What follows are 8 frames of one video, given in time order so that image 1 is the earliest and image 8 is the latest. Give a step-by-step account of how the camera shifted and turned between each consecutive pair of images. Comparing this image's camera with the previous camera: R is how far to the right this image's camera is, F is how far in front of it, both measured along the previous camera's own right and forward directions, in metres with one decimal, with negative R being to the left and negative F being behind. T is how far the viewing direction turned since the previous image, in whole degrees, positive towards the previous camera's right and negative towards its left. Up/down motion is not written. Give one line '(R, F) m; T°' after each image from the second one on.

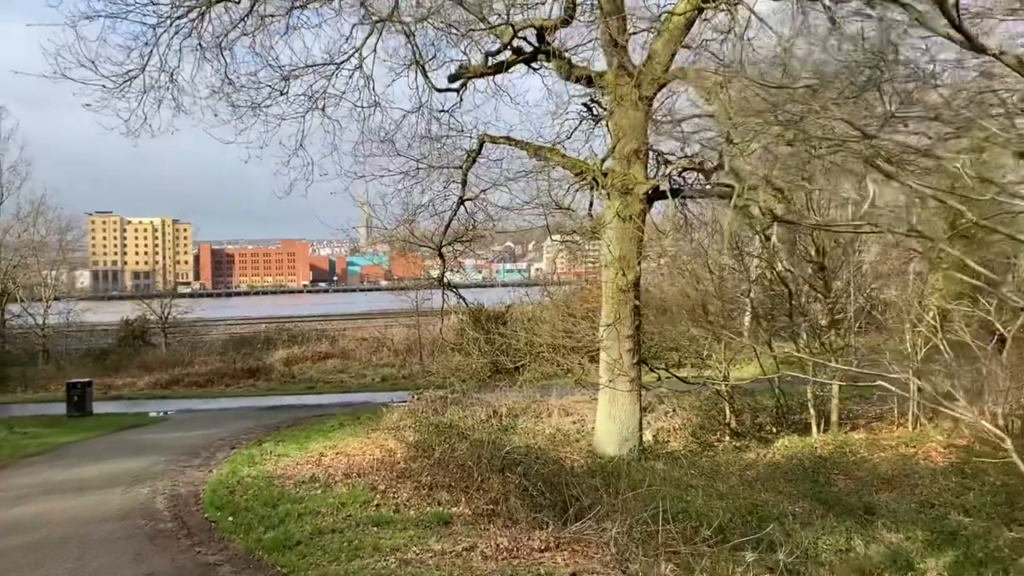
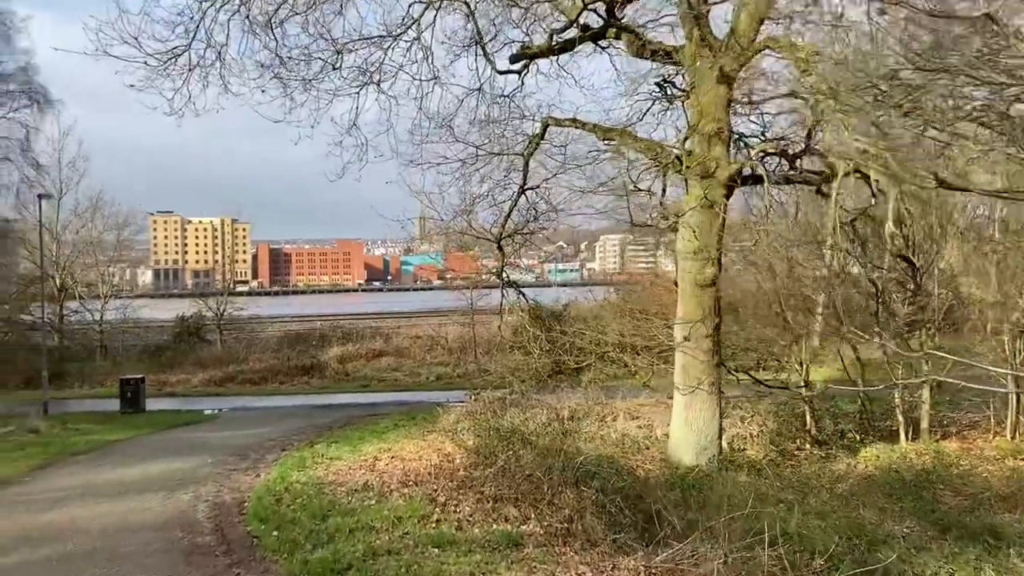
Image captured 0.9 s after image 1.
(-0.2, +0.8) m; -3°
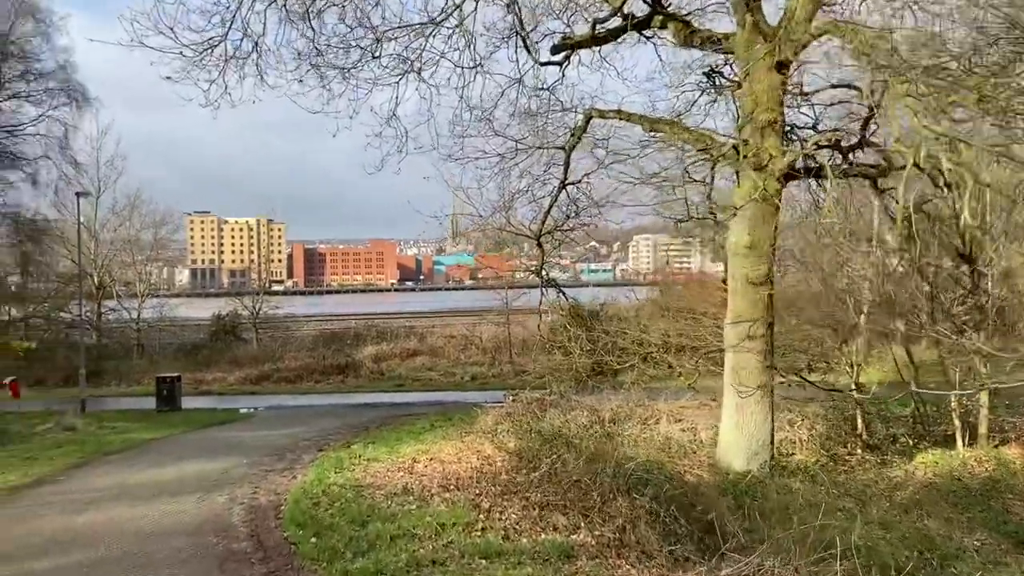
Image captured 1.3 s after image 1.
(-0.1, +0.3) m; -2°
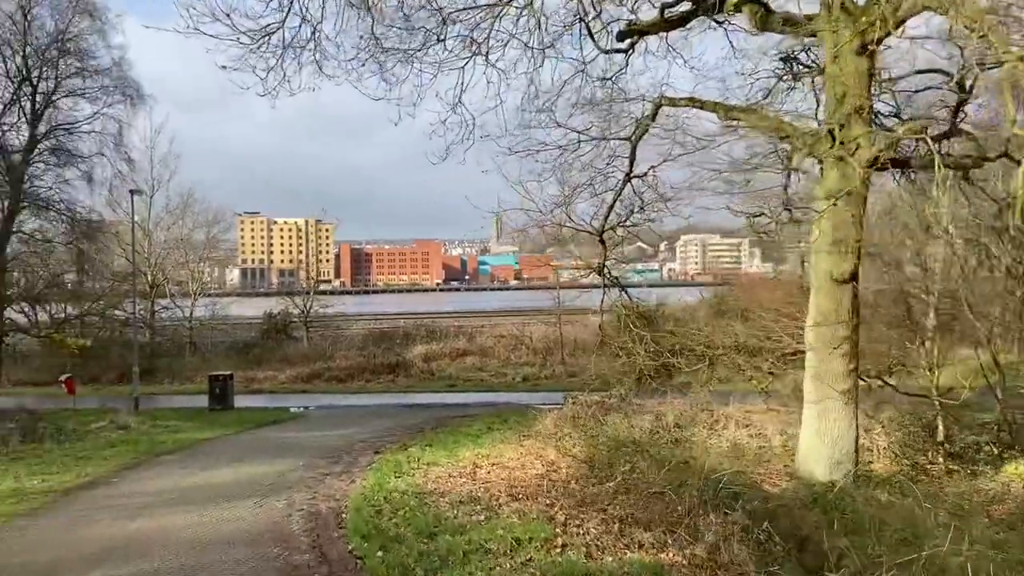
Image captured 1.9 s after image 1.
(-0.2, +0.5) m; -3°
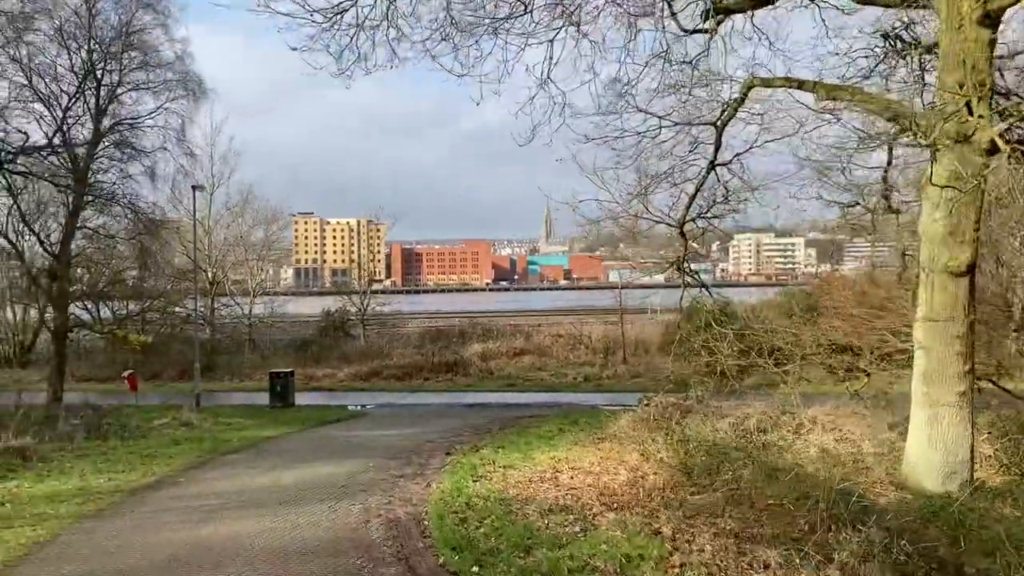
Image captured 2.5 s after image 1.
(-0.3, +0.5) m; -3°
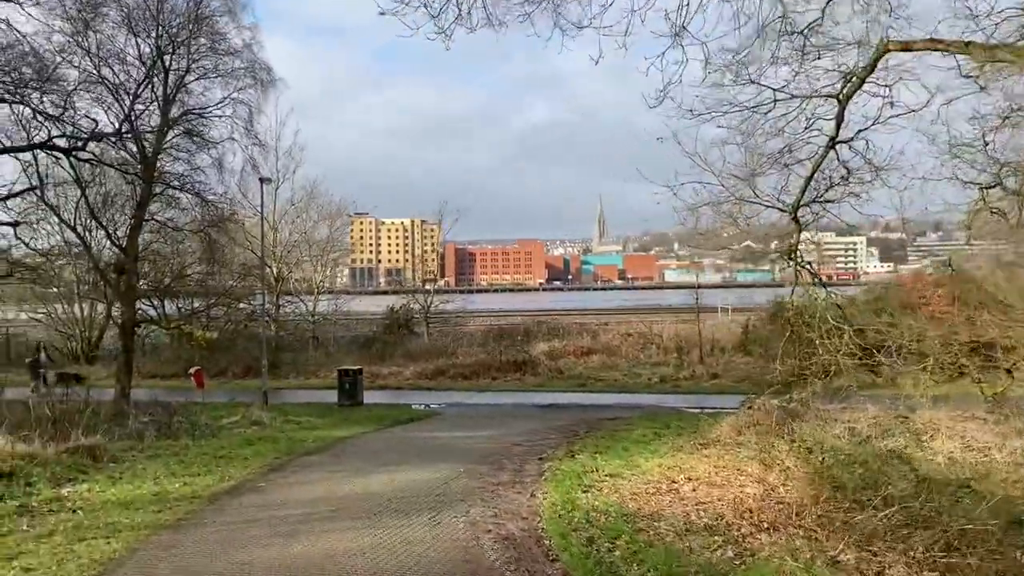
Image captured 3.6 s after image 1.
(-0.5, +0.8) m; -3°
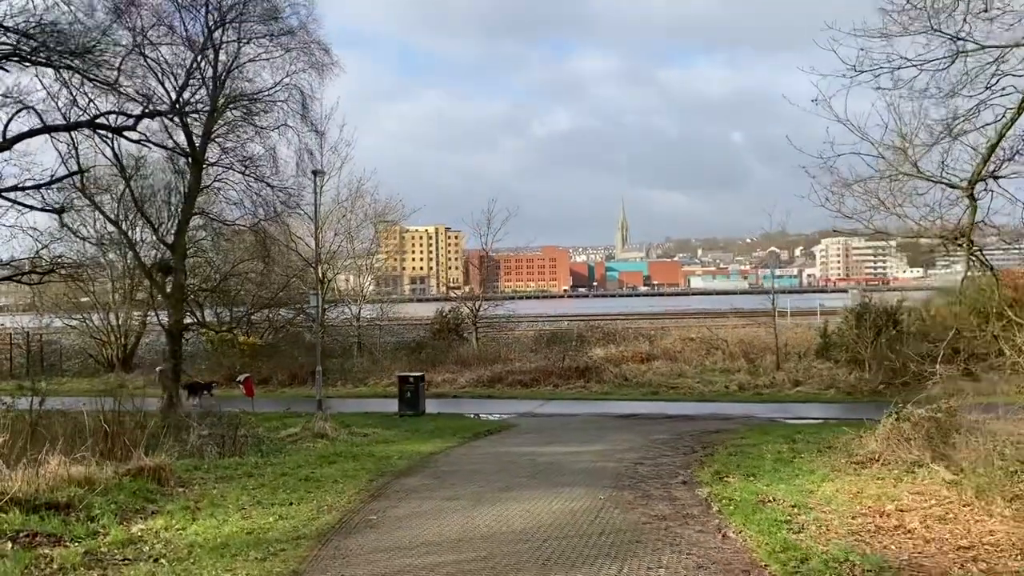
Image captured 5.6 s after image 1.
(-1.0, +1.5) m; -1°
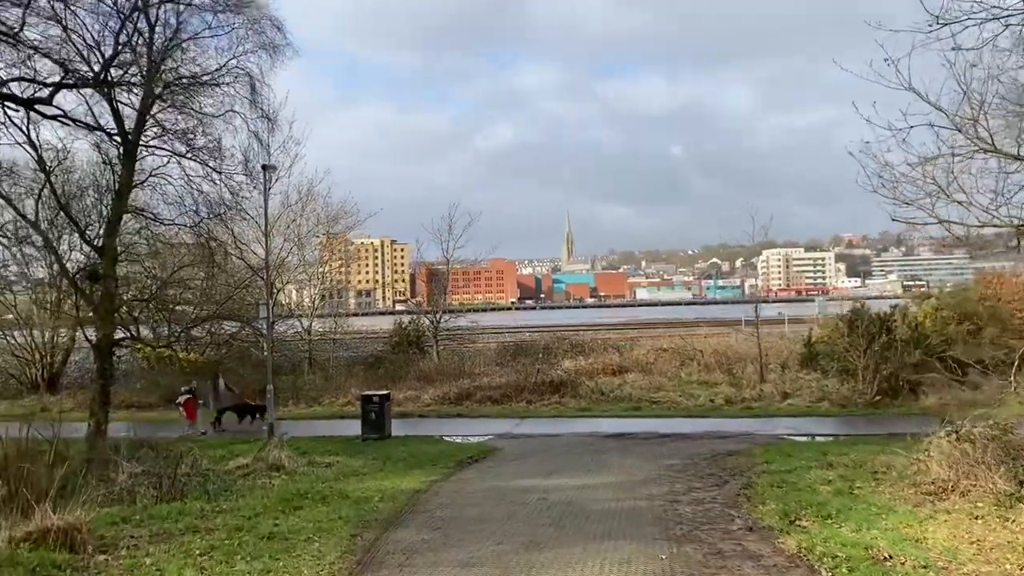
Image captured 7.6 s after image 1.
(-0.5, +1.7) m; +4°
